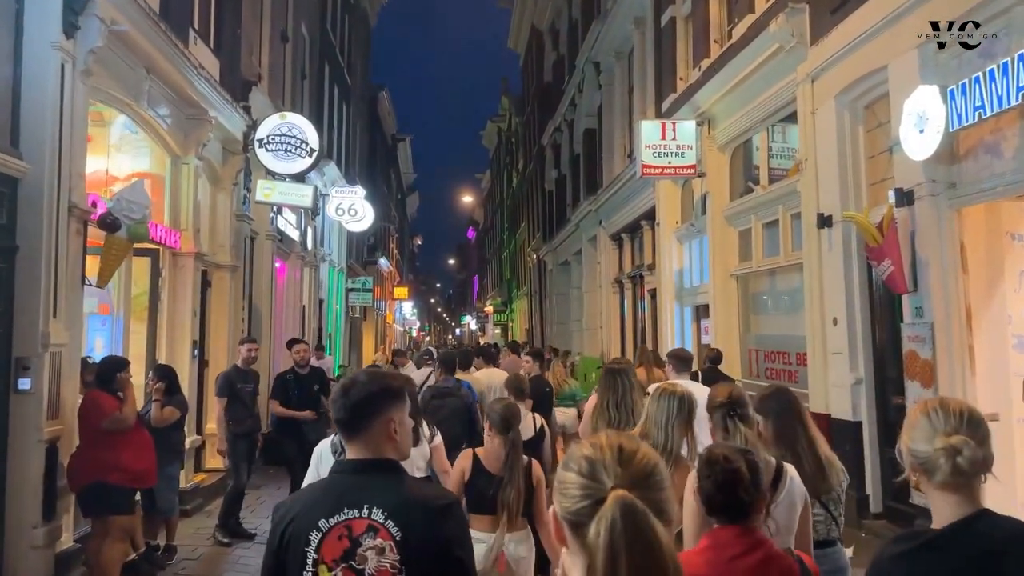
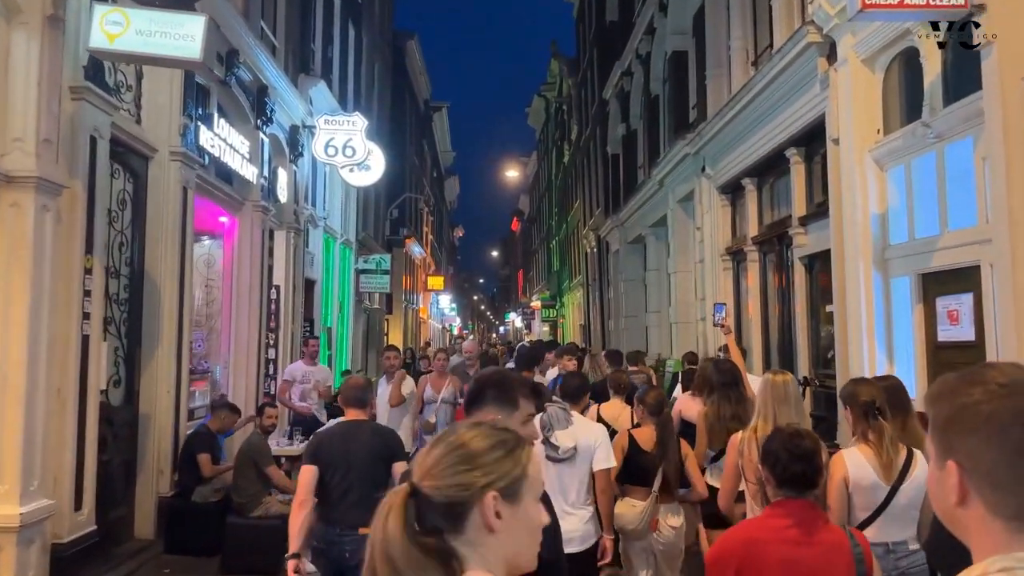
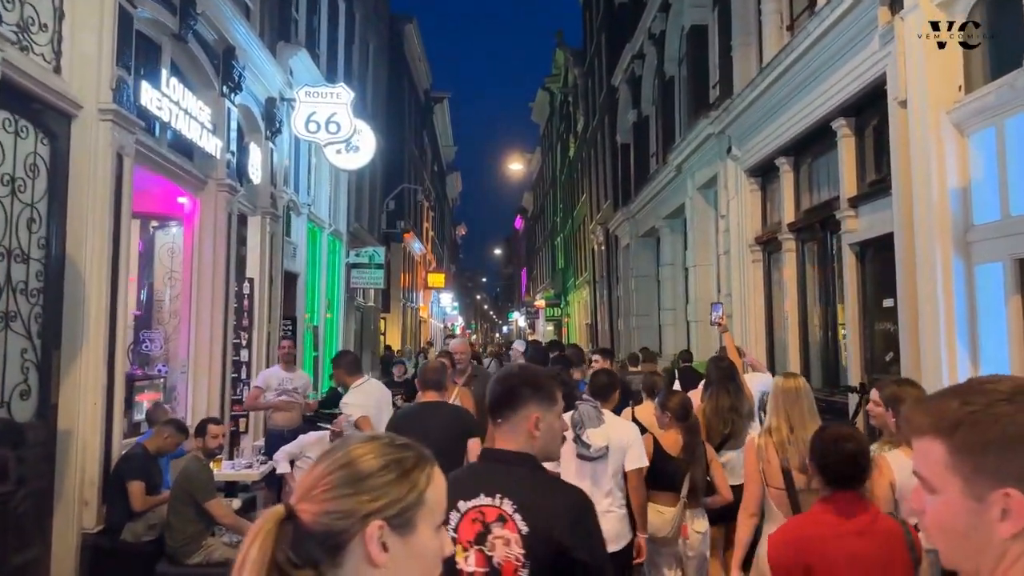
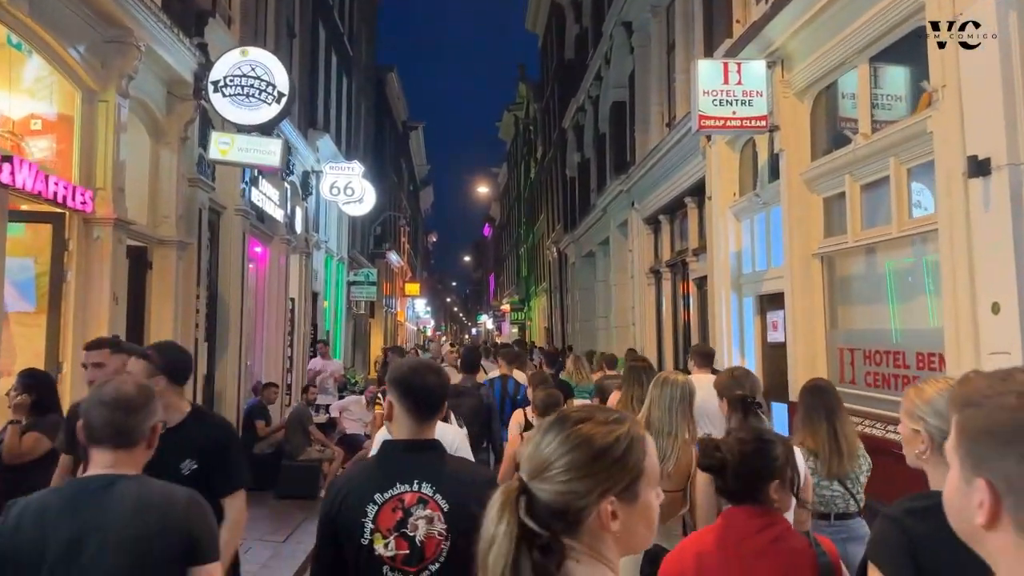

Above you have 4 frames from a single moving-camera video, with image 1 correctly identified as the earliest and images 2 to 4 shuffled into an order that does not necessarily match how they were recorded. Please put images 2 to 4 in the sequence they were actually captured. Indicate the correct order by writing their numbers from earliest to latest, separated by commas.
4, 2, 3
